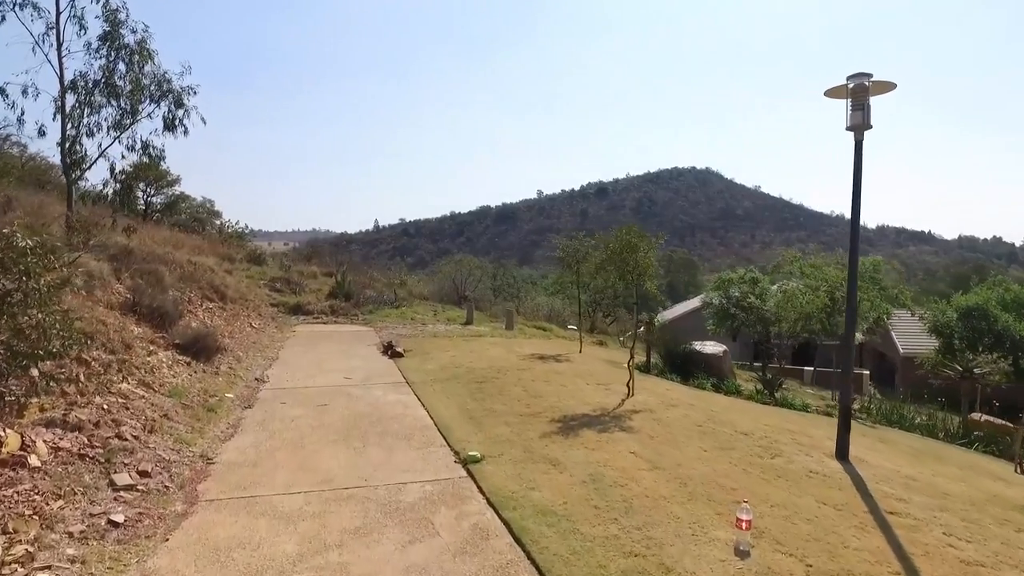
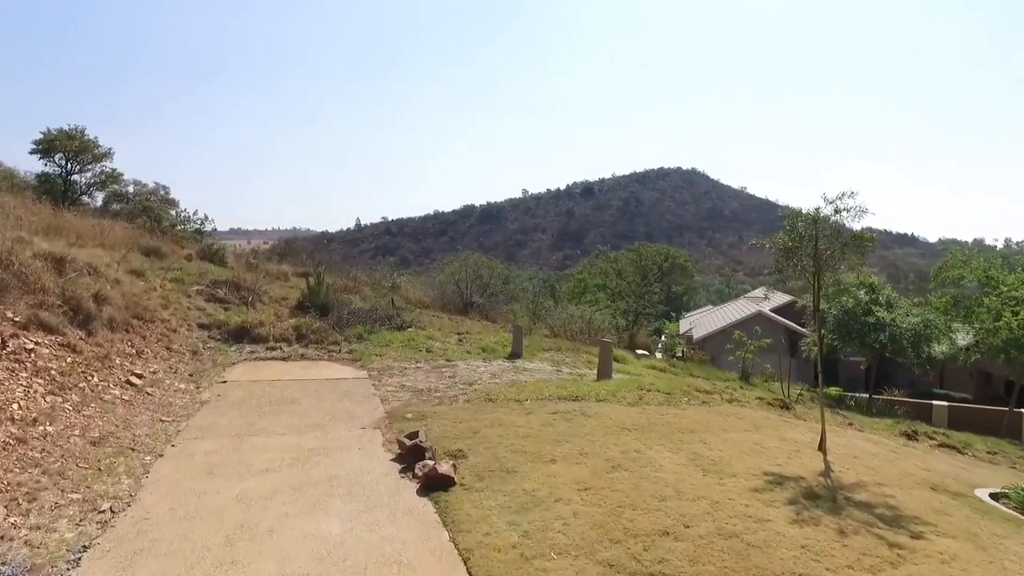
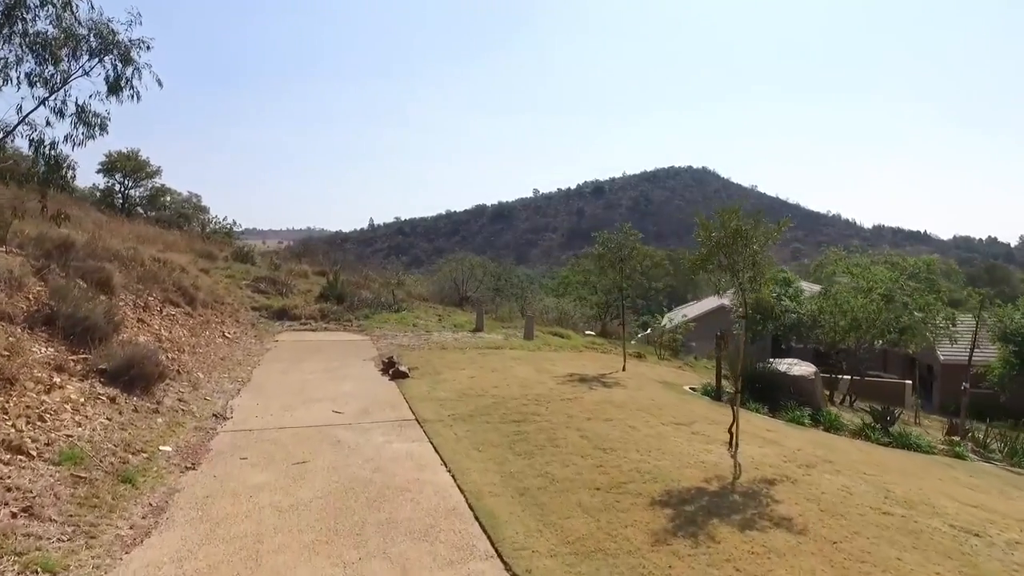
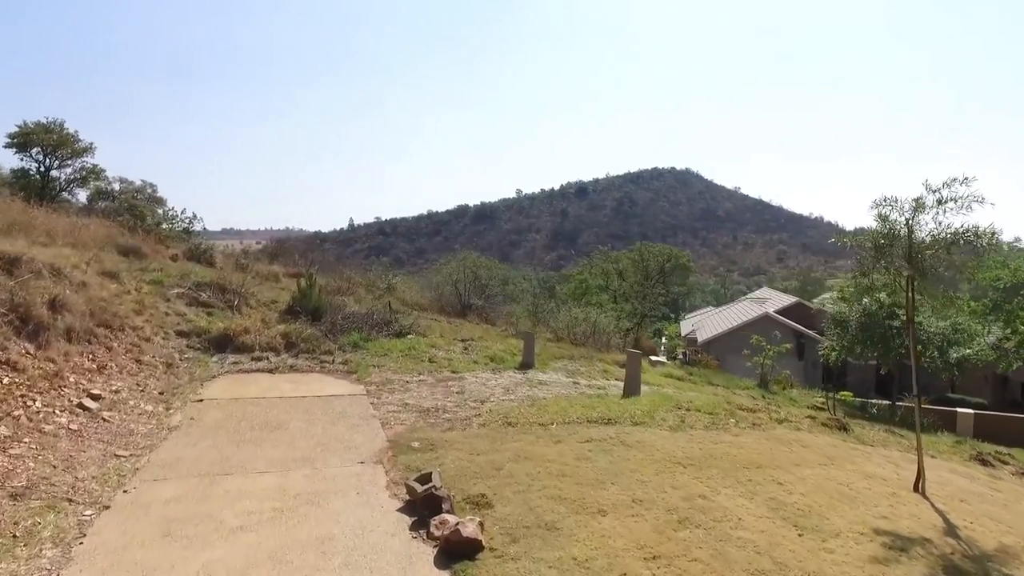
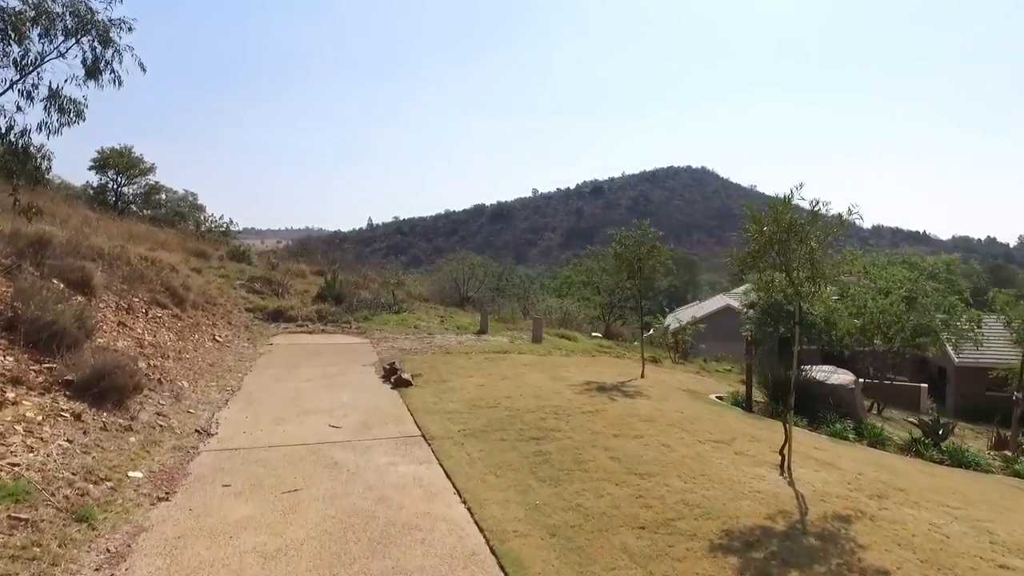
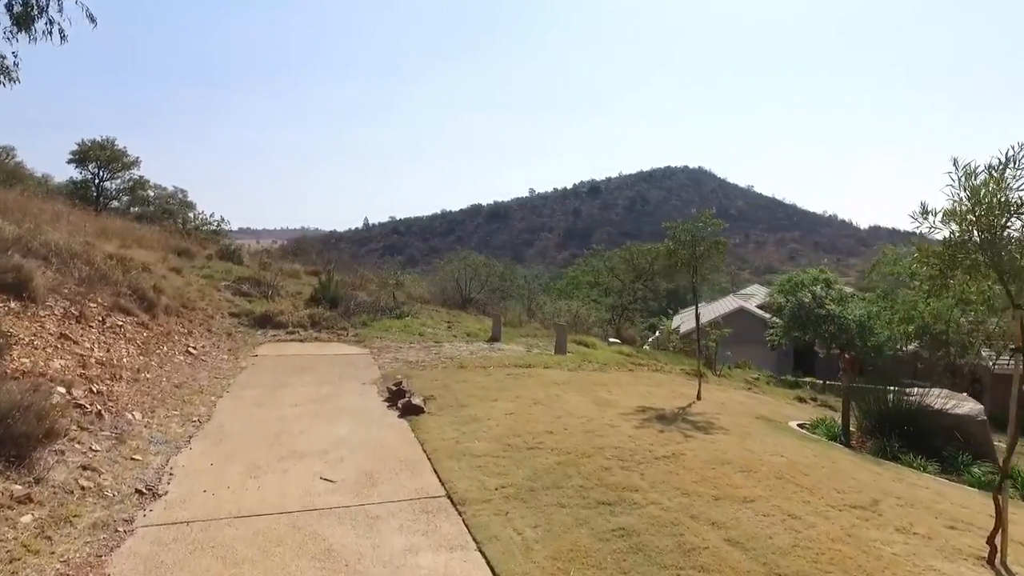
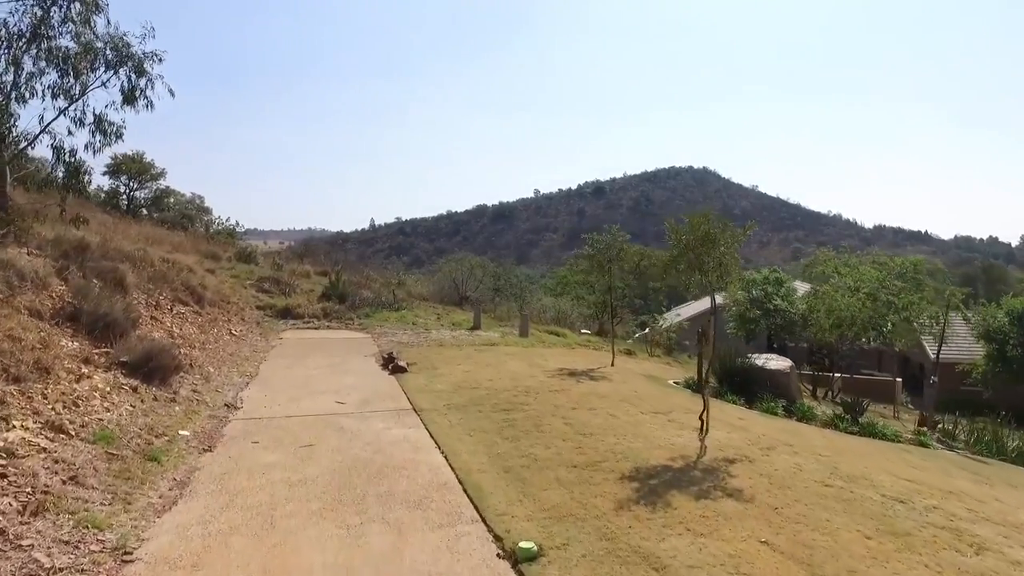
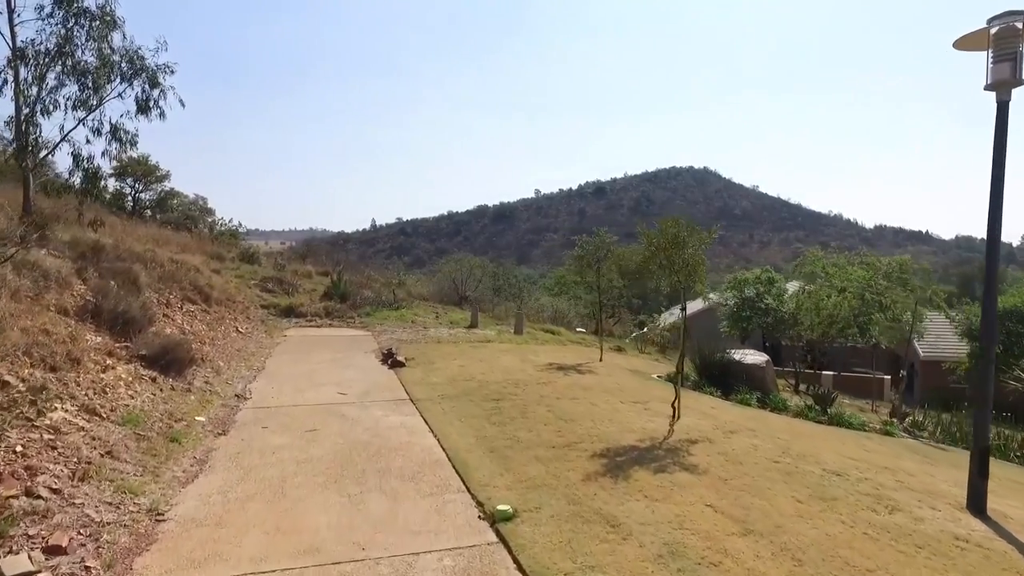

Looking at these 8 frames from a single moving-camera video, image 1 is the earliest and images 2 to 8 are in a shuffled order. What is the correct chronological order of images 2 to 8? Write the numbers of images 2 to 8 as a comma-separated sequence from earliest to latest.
8, 7, 3, 5, 6, 2, 4
